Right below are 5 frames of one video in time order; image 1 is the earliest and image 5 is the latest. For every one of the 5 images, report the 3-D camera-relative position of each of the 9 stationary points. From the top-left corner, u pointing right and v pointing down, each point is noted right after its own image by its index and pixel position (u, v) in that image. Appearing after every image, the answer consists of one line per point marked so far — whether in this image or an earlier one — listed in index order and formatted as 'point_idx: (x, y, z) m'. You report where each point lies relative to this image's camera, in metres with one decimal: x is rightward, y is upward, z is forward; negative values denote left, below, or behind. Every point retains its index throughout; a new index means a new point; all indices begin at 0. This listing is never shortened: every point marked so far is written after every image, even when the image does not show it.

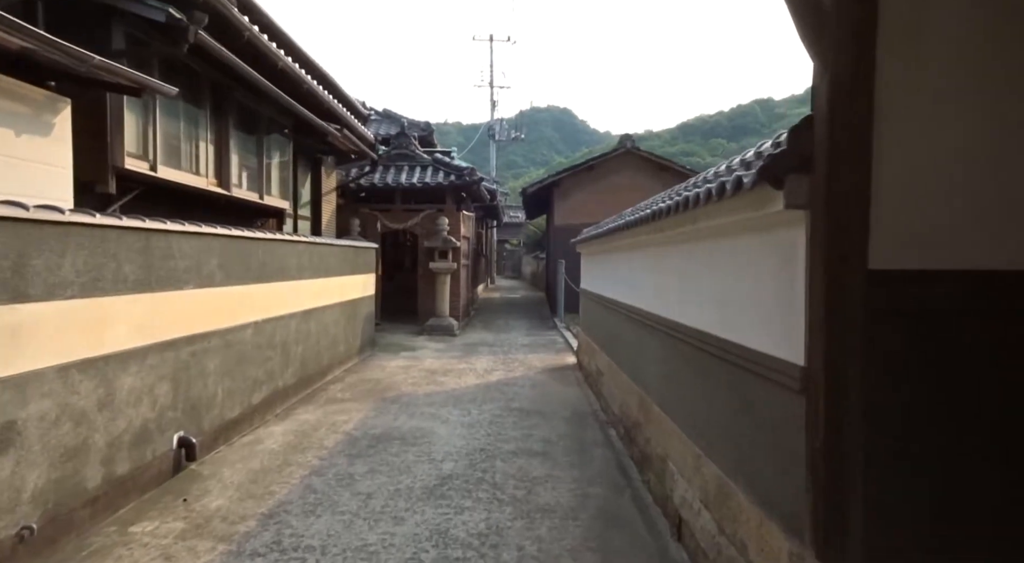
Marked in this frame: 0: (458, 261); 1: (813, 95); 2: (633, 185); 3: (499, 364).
0: (-1.0, +0.4, +11.0) m
1: (+0.8, +0.5, +1.6) m
2: (+2.7, +2.2, +13.0) m
3: (-0.2, -1.1, +7.7) m
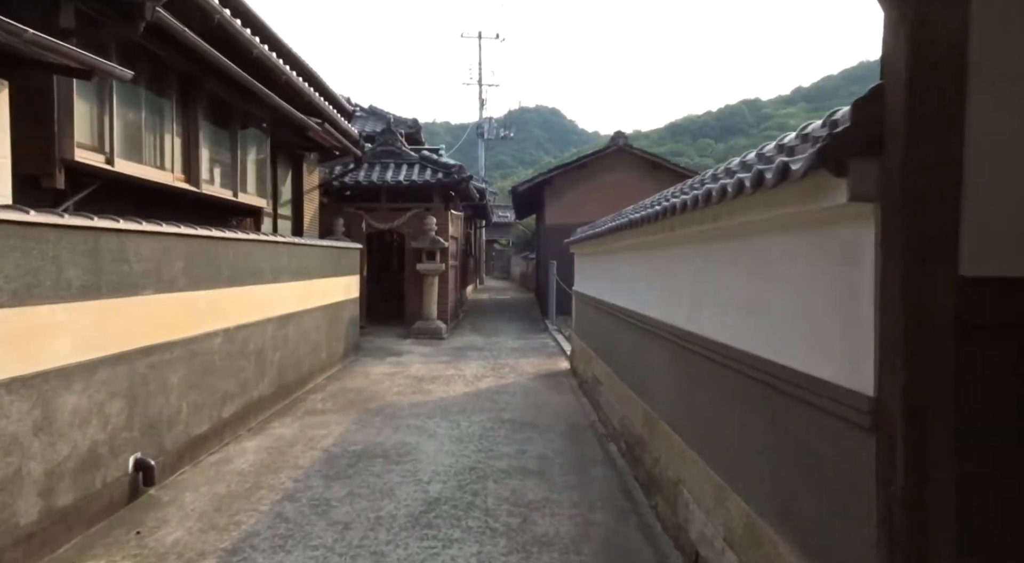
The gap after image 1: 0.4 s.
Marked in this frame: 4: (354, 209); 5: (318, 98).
0: (-1.2, +0.4, +10.6) m
1: (+0.8, +0.5, +1.3) m
2: (+2.5, +2.1, +12.7) m
3: (-0.3, -1.1, +7.4) m
4: (-2.8, +1.3, +10.6) m
5: (-2.3, +2.2, +6.9) m
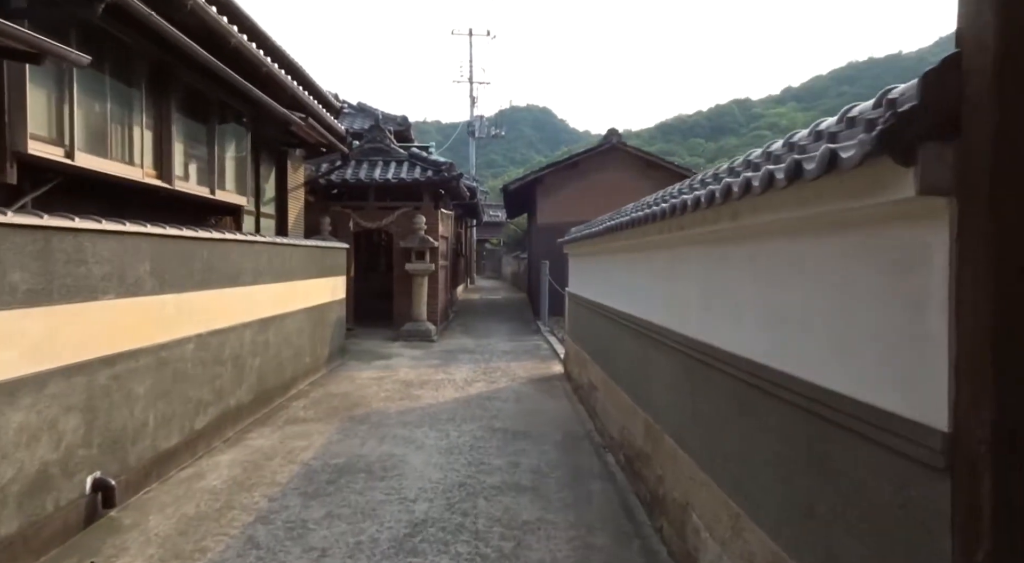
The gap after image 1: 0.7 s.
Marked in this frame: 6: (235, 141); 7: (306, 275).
0: (-1.3, +0.4, +10.4) m
1: (+0.8, +0.5, +1.1) m
2: (+2.3, +2.1, +12.5) m
3: (-0.4, -1.1, +7.1) m
4: (-3.0, +1.3, +10.3) m
5: (-2.4, +2.2, +6.6) m
6: (-2.9, +1.5, +6.2) m
7: (-2.3, +0.1, +6.5) m
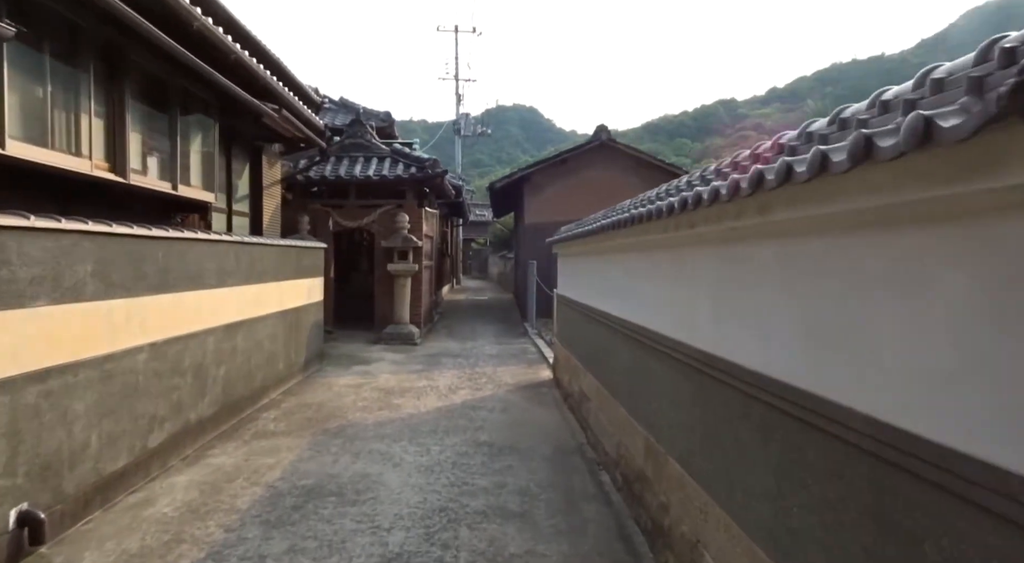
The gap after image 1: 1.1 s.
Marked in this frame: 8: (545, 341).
0: (-1.6, +0.3, +10.0) m
1: (+0.8, +0.5, +0.8) m
2: (+2.0, +2.1, +12.2) m
3: (-0.6, -1.2, +6.8) m
4: (-3.2, +1.3, +9.8) m
5: (-2.5, +2.2, +6.2) m
6: (-3.1, +1.5, +5.8) m
7: (-2.5, 0.0, +6.1) m
8: (+0.5, -1.0, +9.5) m
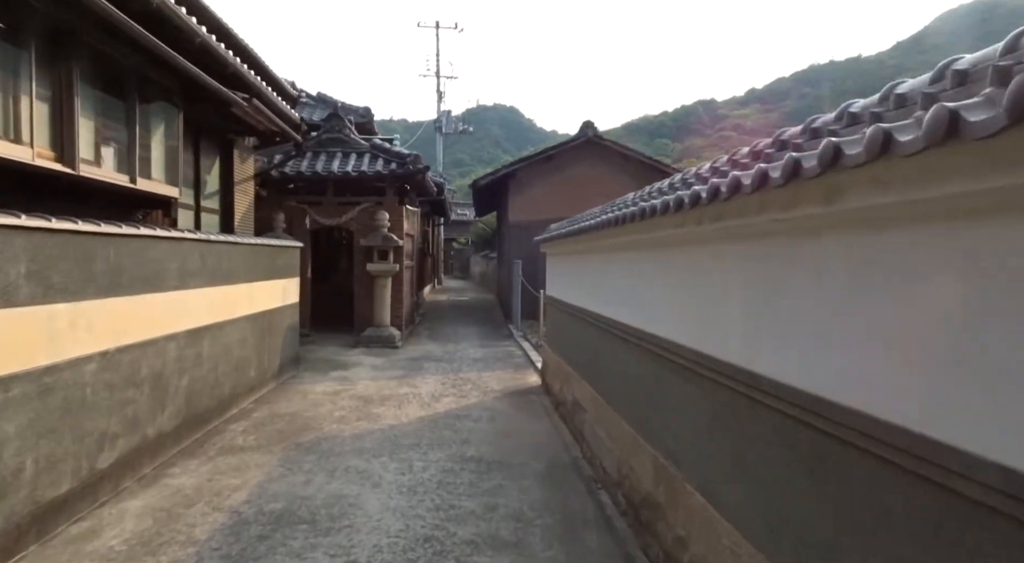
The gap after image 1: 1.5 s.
0: (-1.8, +0.3, +9.6) m
1: (+0.9, +0.5, +0.5) m
2: (+1.7, +2.1, +11.9) m
3: (-0.7, -1.2, +6.4) m
4: (-3.5, +1.3, +9.4) m
5: (-2.7, +2.1, +5.8) m
6: (-3.2, +1.5, +5.3) m
7: (-2.6, 0.0, +5.7) m
8: (+0.3, -1.0, +9.2) m
